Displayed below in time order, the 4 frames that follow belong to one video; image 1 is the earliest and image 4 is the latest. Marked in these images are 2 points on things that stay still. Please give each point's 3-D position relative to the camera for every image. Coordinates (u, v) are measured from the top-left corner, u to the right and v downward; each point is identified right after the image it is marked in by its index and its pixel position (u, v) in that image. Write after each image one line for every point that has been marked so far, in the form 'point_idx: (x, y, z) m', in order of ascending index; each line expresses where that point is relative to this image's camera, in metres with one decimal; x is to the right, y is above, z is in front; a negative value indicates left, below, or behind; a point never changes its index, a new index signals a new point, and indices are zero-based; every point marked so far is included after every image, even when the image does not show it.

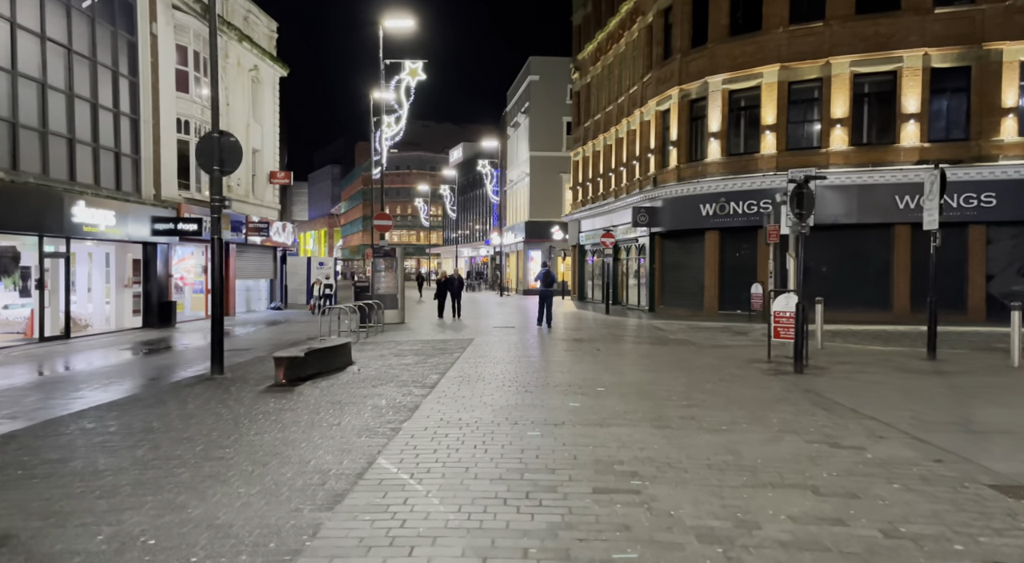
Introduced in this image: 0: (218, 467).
0: (-2.2, -1.4, +5.9) m
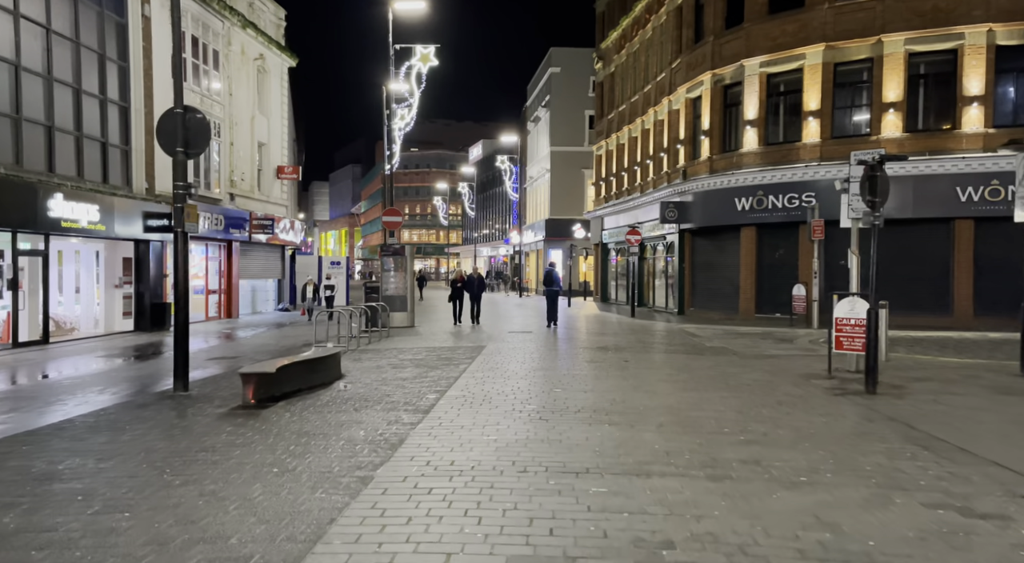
0: (-2.2, -1.4, +4.2) m
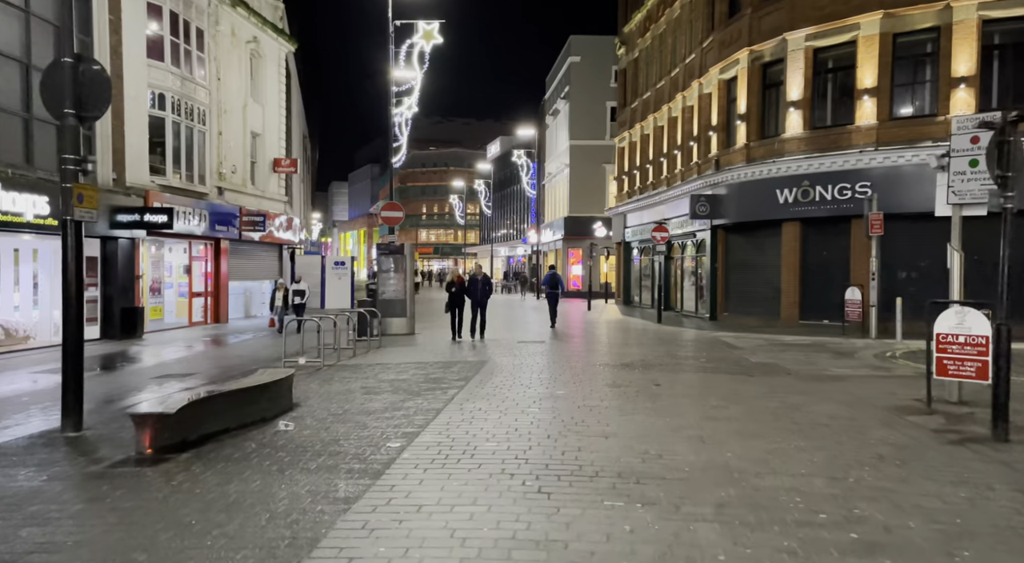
0: (-2.4, -1.5, +1.7) m
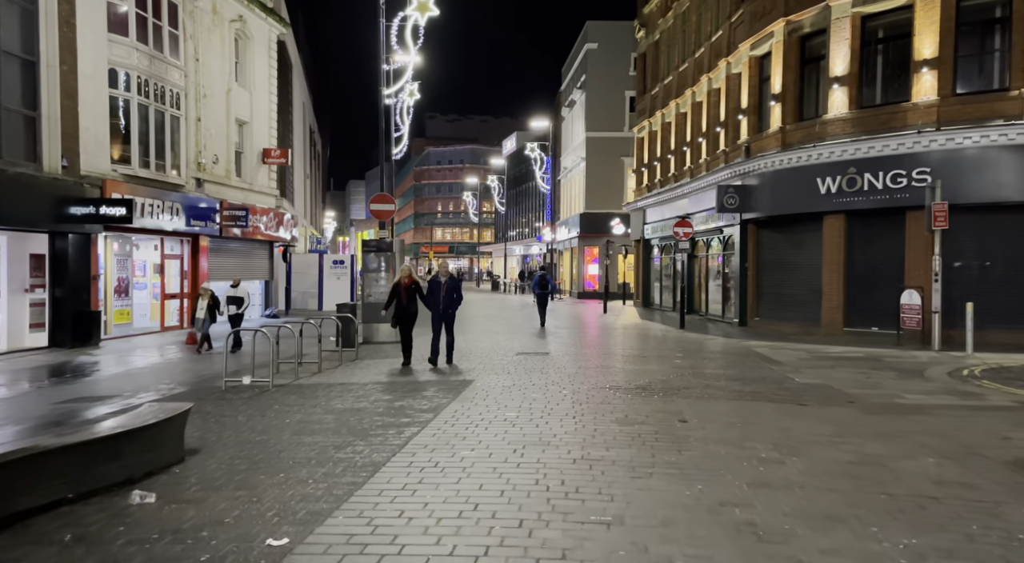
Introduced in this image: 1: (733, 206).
0: (-2.8, -1.5, -0.6) m
1: (+5.4, +1.9, +19.2) m
